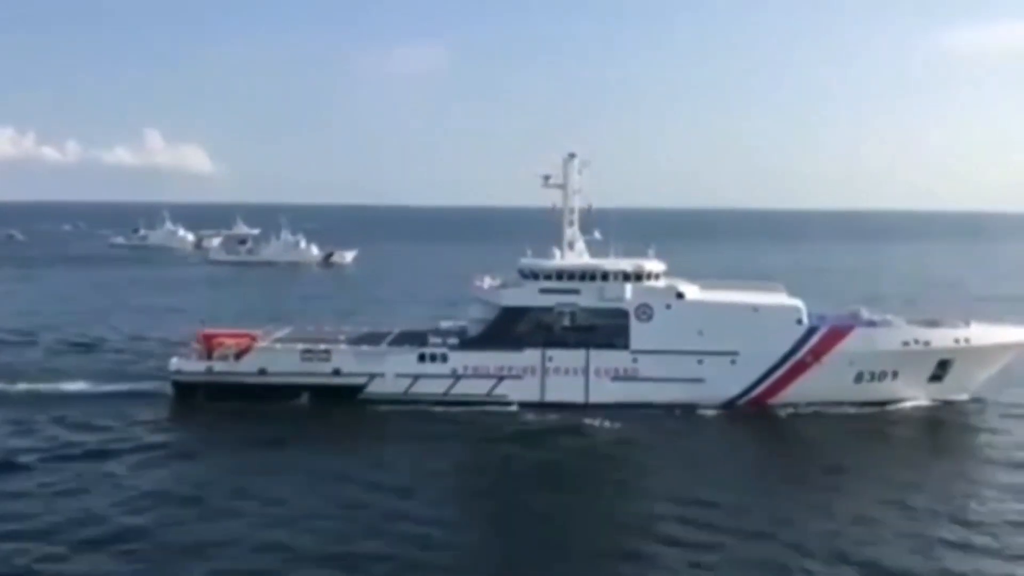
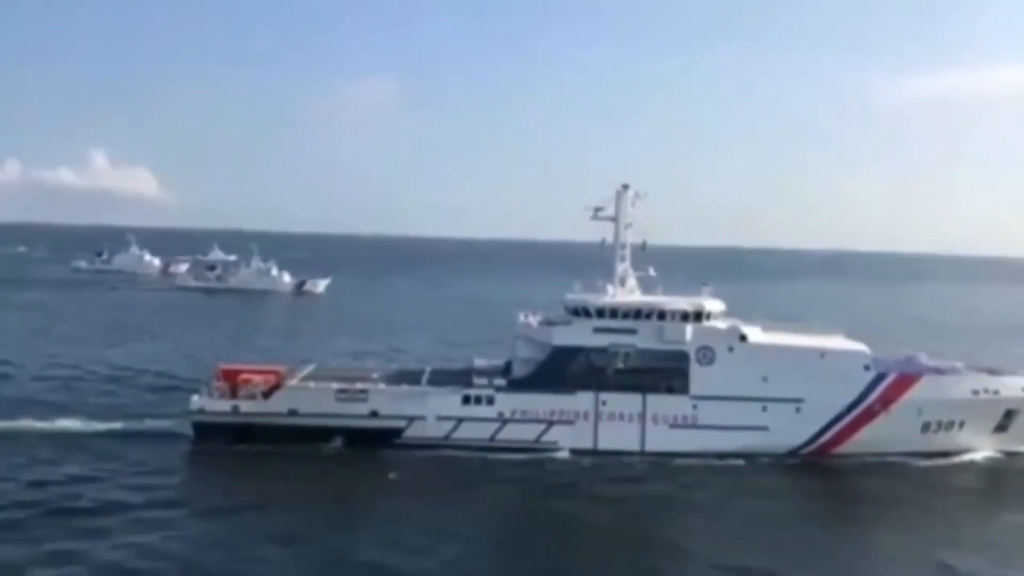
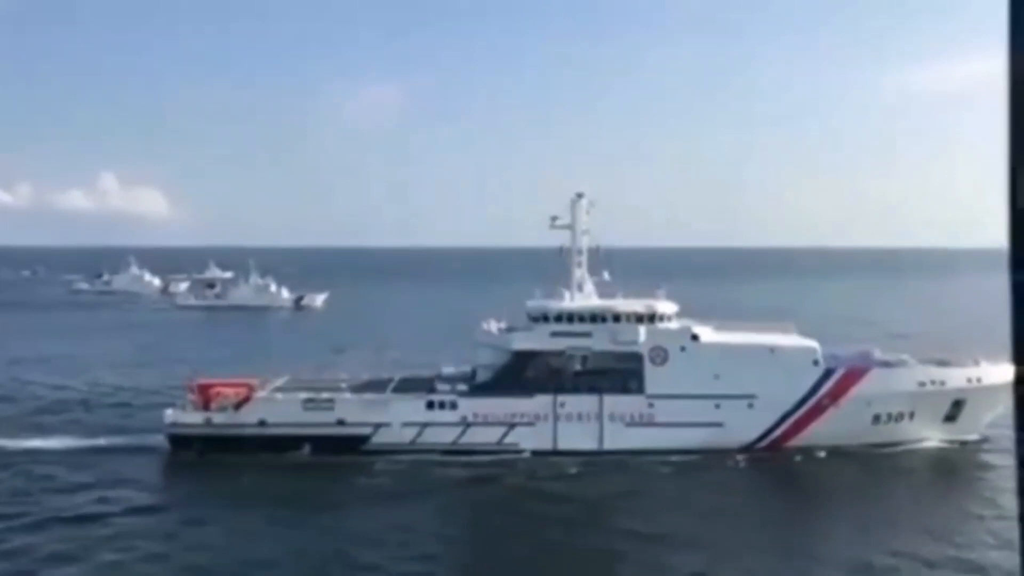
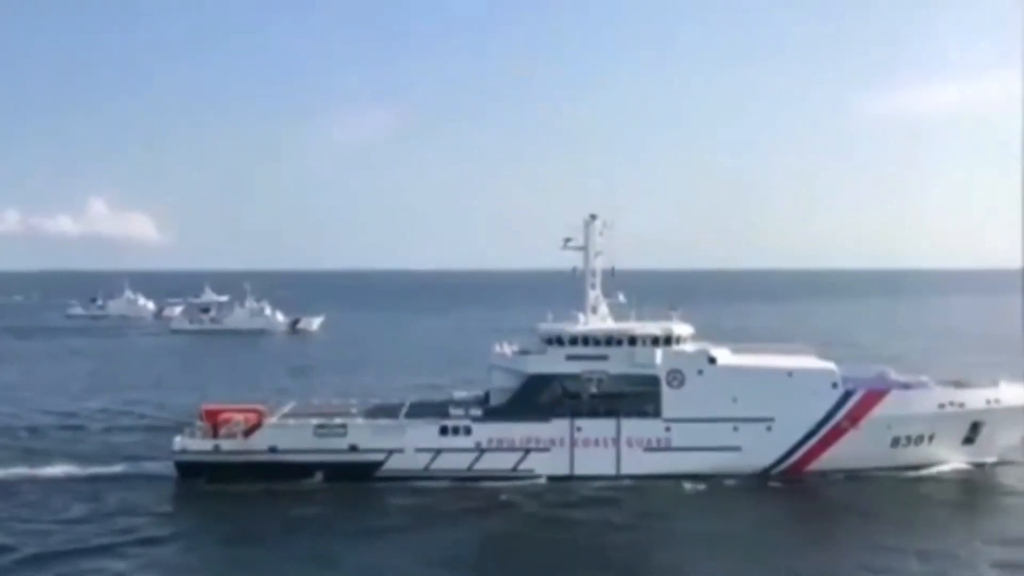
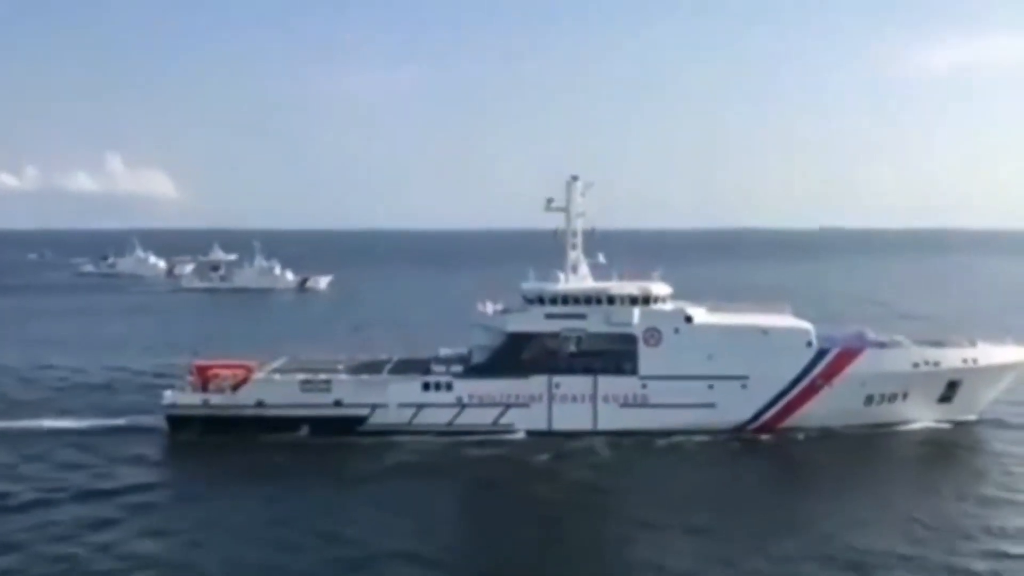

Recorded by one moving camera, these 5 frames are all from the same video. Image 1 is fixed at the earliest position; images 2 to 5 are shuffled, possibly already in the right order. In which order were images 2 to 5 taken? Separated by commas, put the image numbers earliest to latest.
5, 3, 4, 2
